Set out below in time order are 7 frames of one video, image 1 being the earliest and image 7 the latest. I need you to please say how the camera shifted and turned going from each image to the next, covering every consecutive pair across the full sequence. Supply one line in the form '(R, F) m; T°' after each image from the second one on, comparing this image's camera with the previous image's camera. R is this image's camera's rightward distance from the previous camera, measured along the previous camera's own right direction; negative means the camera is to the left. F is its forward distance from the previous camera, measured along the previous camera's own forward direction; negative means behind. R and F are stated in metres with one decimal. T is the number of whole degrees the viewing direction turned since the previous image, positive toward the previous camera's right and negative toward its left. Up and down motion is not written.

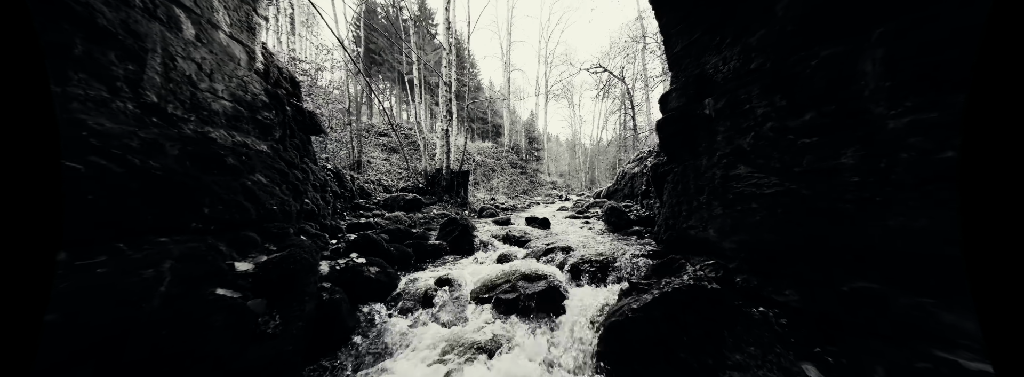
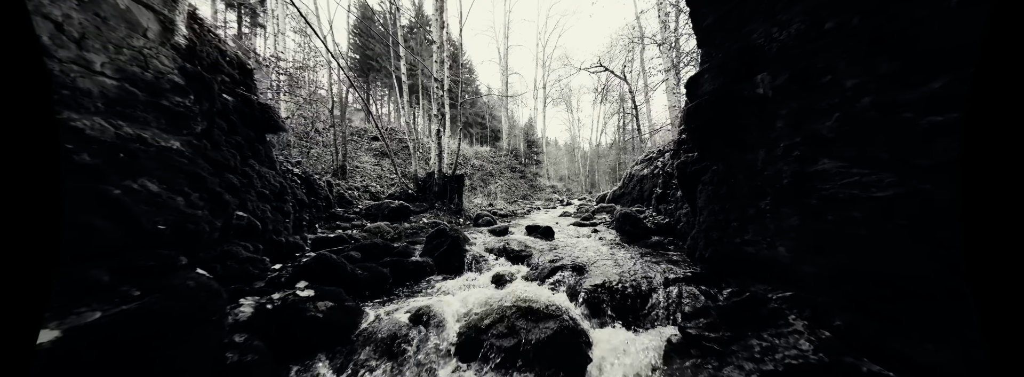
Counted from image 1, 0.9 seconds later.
(0.0, +1.0) m; 0°
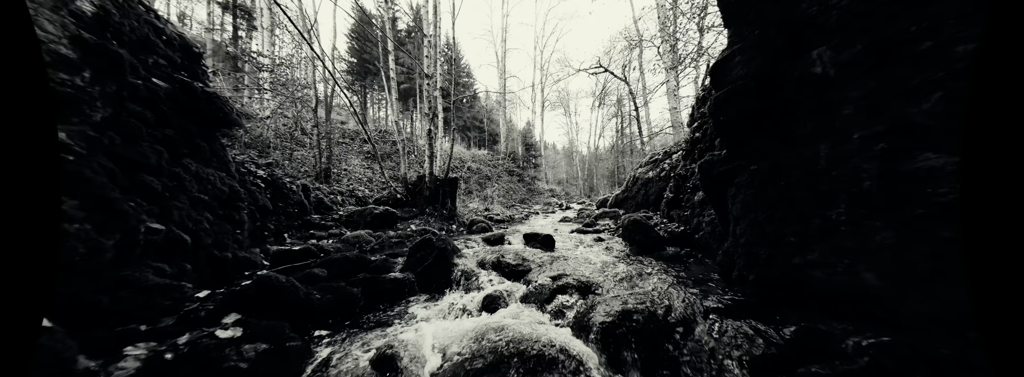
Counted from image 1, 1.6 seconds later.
(+0.1, +0.7) m; 0°
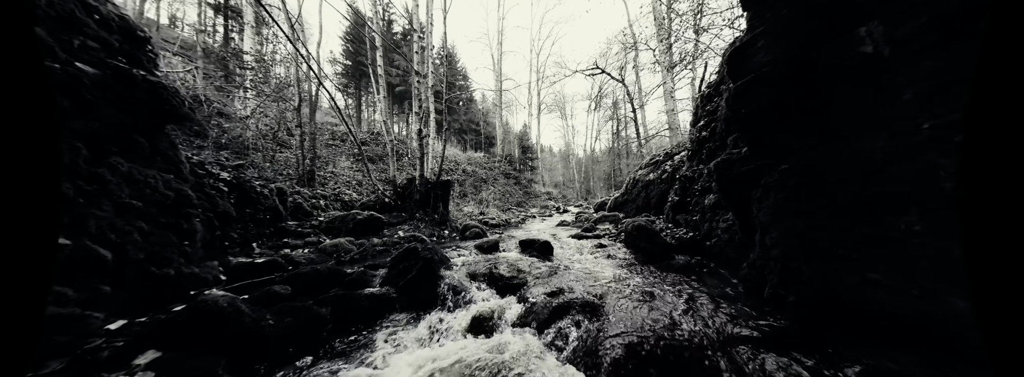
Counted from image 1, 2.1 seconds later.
(+0.1, +0.5) m; +1°
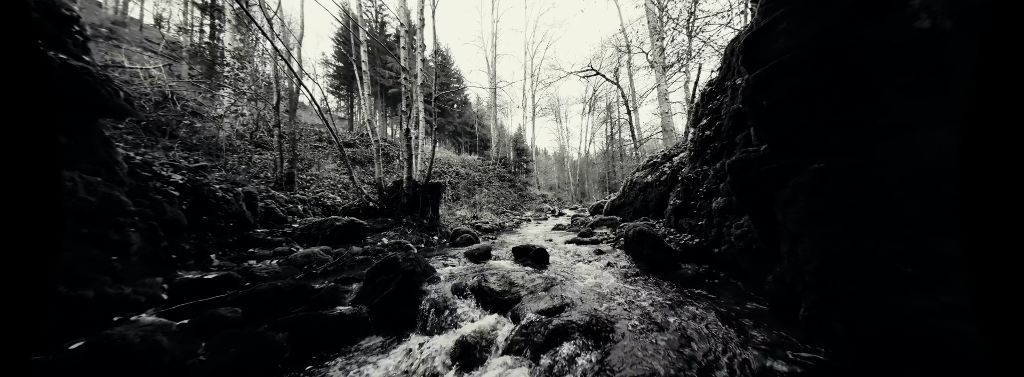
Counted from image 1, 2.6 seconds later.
(+0.1, +0.4) m; +1°
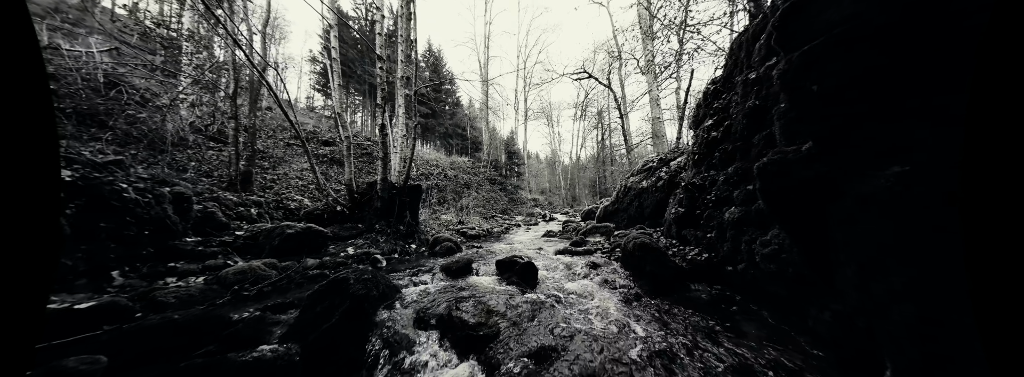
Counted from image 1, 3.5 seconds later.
(+0.1, +0.7) m; +2°
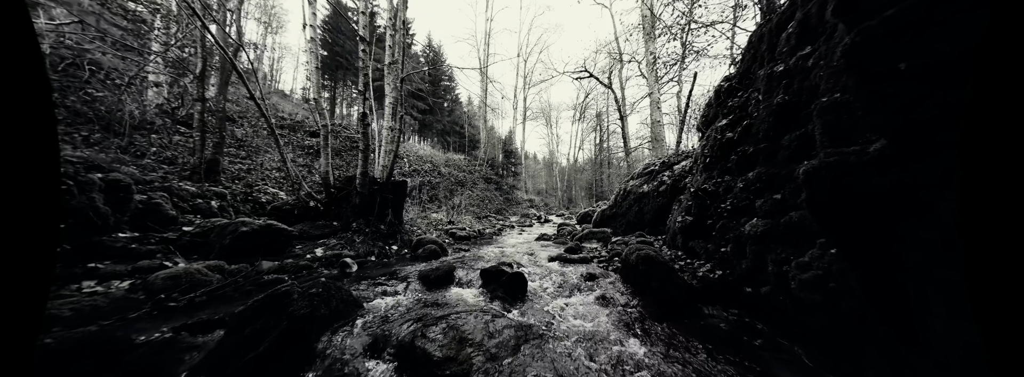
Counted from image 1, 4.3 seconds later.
(+0.1, +0.5) m; +1°
